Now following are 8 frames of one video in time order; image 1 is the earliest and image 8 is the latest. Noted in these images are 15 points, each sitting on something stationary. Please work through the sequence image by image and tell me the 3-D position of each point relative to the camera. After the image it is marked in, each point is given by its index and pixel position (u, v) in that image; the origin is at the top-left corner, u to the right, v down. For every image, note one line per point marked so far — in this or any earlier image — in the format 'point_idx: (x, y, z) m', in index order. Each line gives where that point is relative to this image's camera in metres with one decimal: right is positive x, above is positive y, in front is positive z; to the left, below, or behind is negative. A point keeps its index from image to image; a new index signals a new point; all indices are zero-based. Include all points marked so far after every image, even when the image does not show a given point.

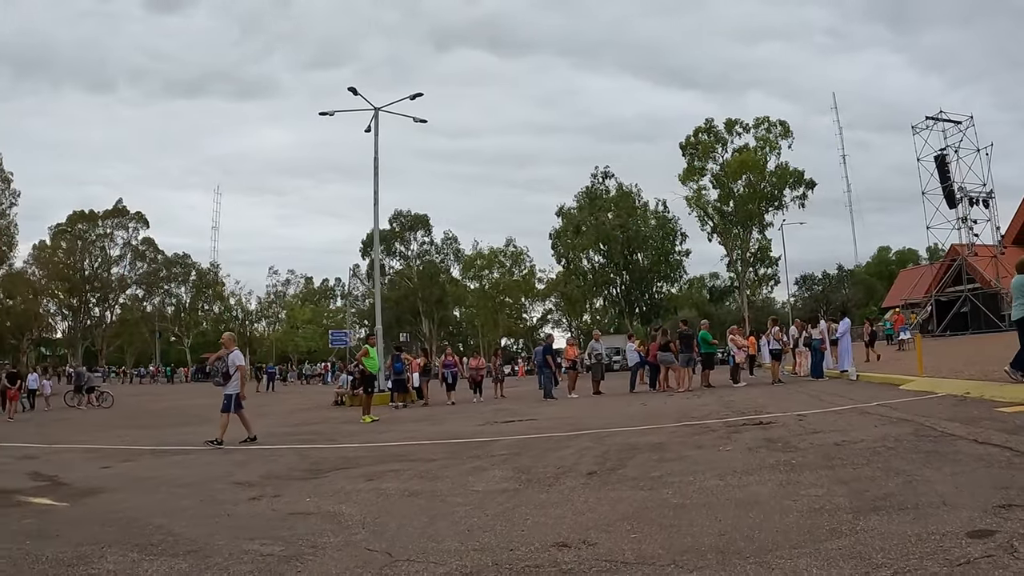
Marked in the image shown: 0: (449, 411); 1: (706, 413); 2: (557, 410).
0: (-0.9, -1.8, +20.0) m
1: (+1.8, -1.2, +12.8) m
2: (+0.6, -1.7, +18.1) m
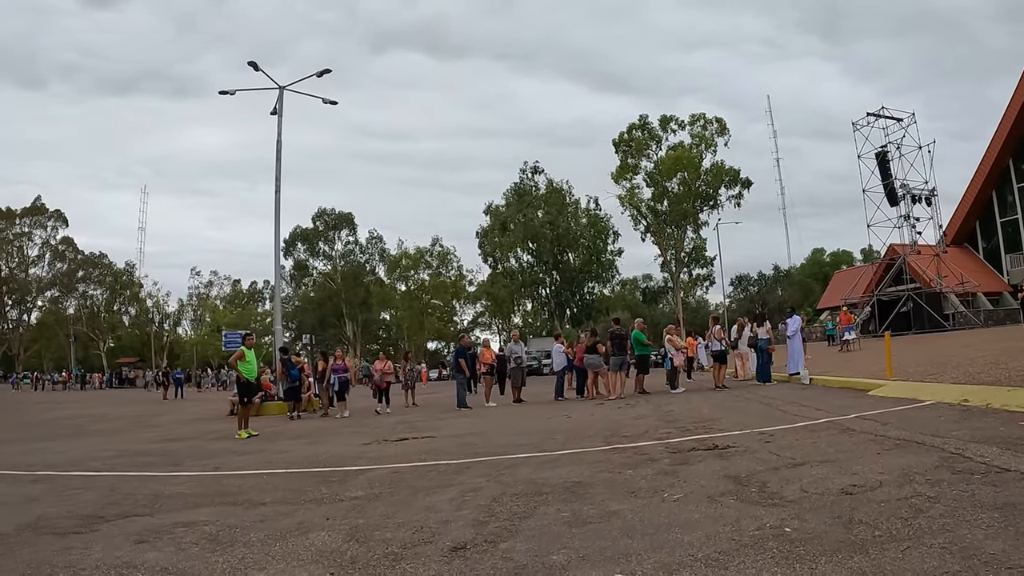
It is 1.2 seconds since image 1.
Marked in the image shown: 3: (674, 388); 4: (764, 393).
0: (-2.2, -1.7, +17.1) m
1: (+0.9, -1.1, +10.1) m
2: (-0.6, -1.6, +15.3) m
3: (+2.2, -1.4, +18.3) m
4: (+2.8, -1.2, +15.3) m
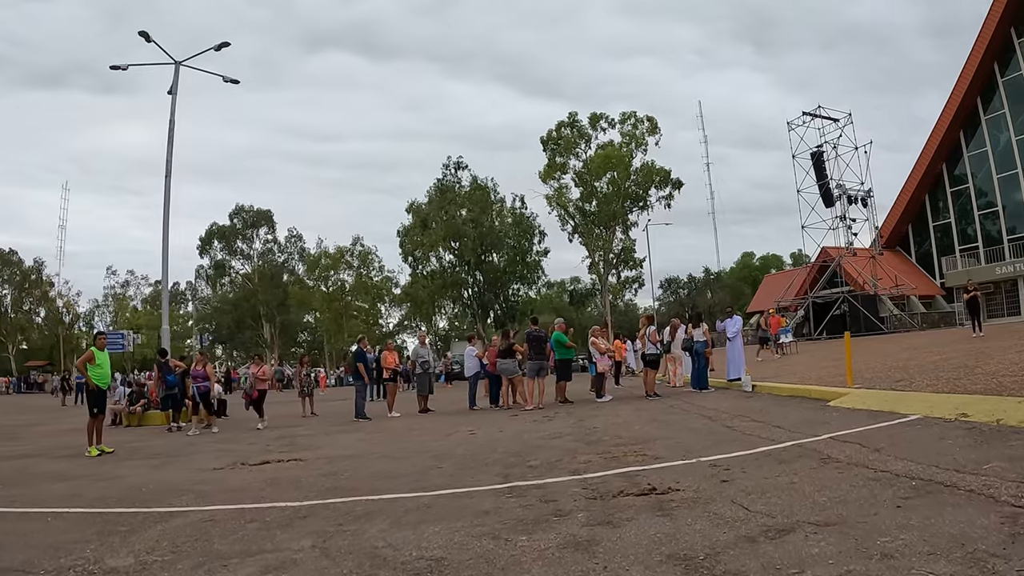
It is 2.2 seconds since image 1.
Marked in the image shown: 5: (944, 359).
0: (-3.3, -1.6, +14.6) m
1: (+0.2, -1.0, +7.8) m
2: (-1.6, -1.5, +12.9) m
3: (+1.1, -1.3, +16.0) m
4: (+1.8, -1.1, +13.1) m
5: (+4.7, -0.7, +14.8) m
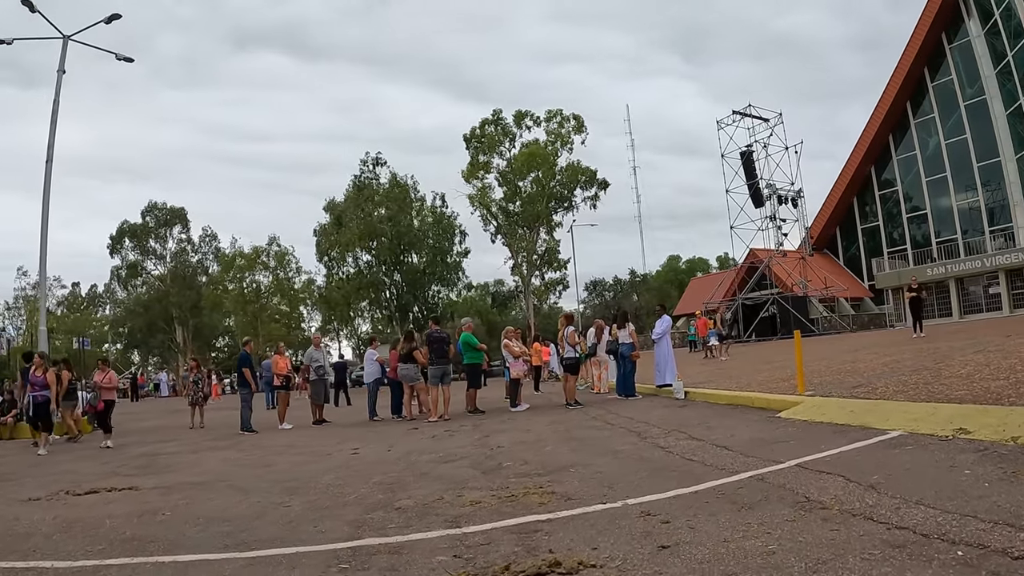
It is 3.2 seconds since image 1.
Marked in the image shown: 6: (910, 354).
0: (-4.2, -1.6, +12.6) m
1: (-0.4, -0.9, +6.0) m
2: (-2.4, -1.4, +11.0) m
3: (0.0, -1.3, +14.2) m
4: (+0.9, -1.0, +11.3) m
5: (+3.7, -0.7, +13.2) m
6: (+4.1, -0.6, +14.0) m
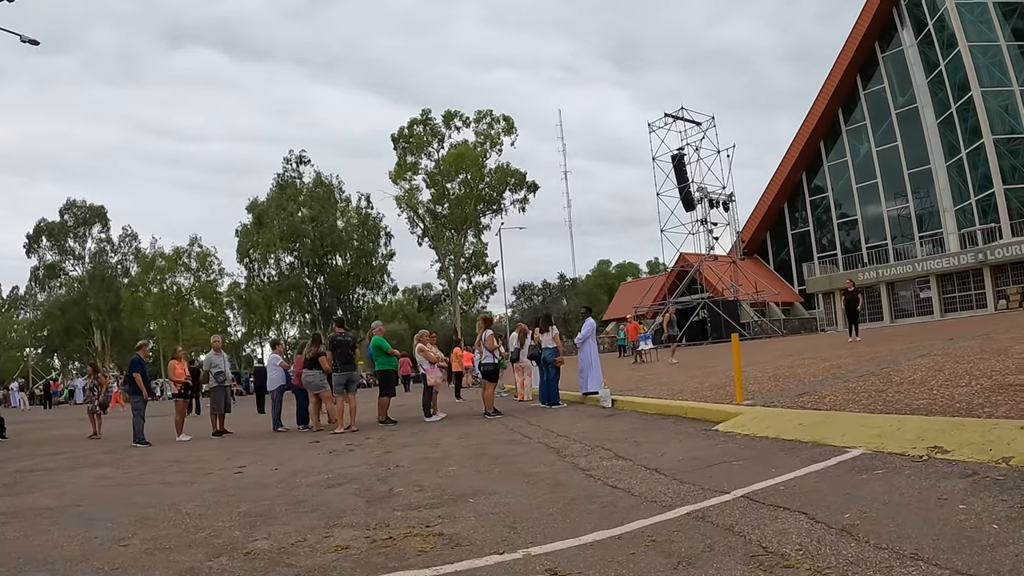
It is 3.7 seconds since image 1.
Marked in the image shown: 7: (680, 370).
0: (-5.0, -1.6, +11.3) m
1: (-0.8, -0.9, +4.9) m
2: (-3.1, -1.4, +9.8) m
3: (-0.8, -1.2, +13.1) m
4: (+0.3, -1.0, +10.3) m
5: (+3.0, -0.7, +12.3) m
6: (+3.3, -0.7, +13.1) m
7: (+2.1, -1.0, +16.8) m
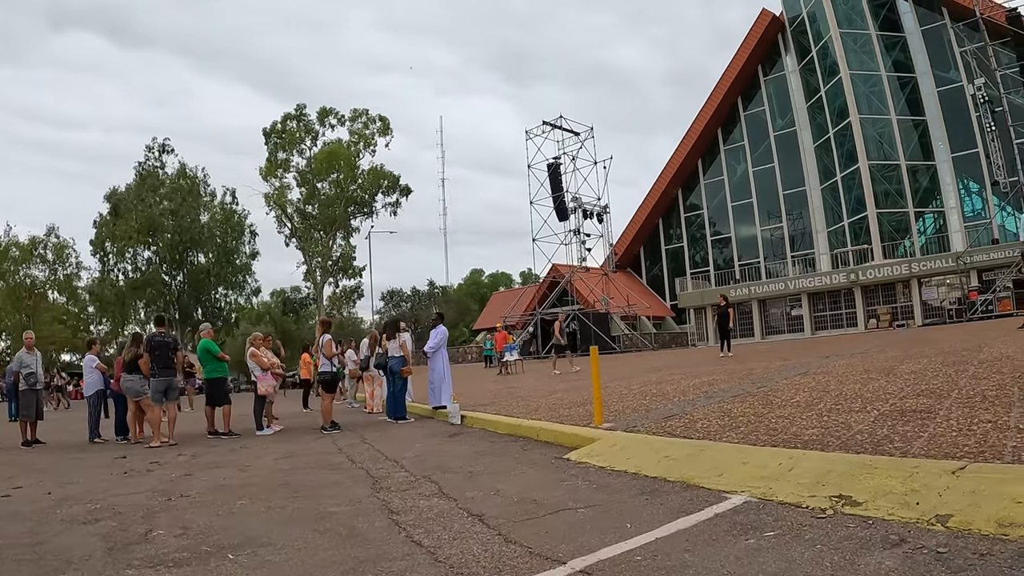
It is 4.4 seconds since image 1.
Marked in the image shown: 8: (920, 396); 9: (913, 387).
0: (-6.2, -1.4, +9.6) m
1: (-1.4, -0.8, +3.6) m
2: (-4.2, -1.3, +8.2) m
3: (-2.2, -1.2, +11.8) m
4: (-0.9, -1.0, +9.1) m
5: (+1.6, -0.8, +11.3) m
6: (+1.9, -0.8, +12.1) m
7: (+0.4, -1.1, +15.7) m
8: (+1.7, -0.5, +5.7) m
9: (+1.9, -0.5, +6.3) m
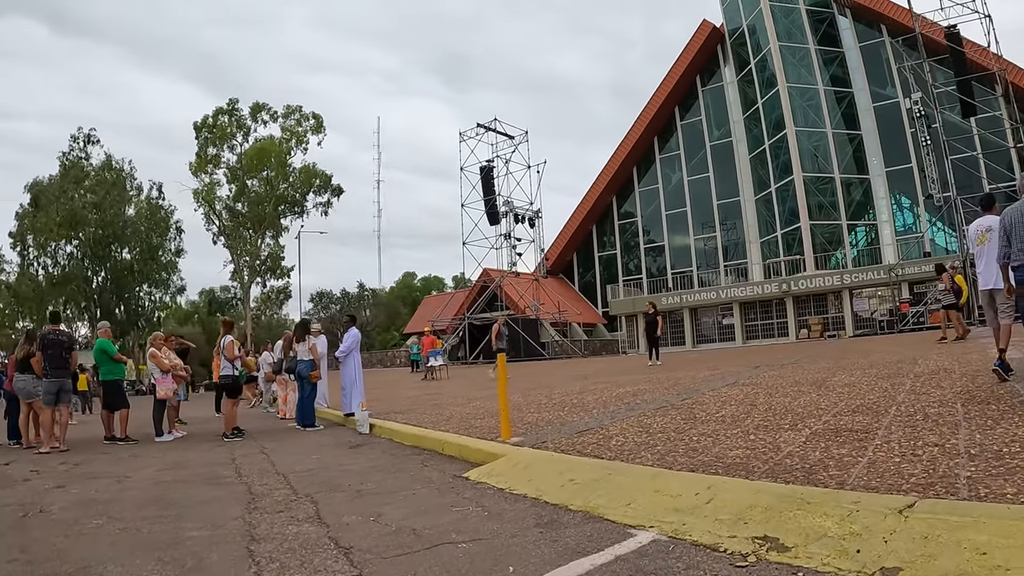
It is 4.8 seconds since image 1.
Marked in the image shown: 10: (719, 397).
0: (-6.8, -1.3, +8.7) m
1: (-1.7, -0.8, +2.9) m
2: (-4.7, -1.2, +7.4) m
3: (-2.9, -1.2, +11.1) m
4: (-1.4, -1.0, +8.4) m
5: (+1.0, -0.8, +10.8) m
6: (+1.2, -0.8, +11.6) m
7: (-0.5, -1.2, +15.1) m
8: (+1.3, -0.5, +5.1) m
9: (+1.5, -0.5, +5.9) m
10: (+1.2, -0.6, +7.3) m
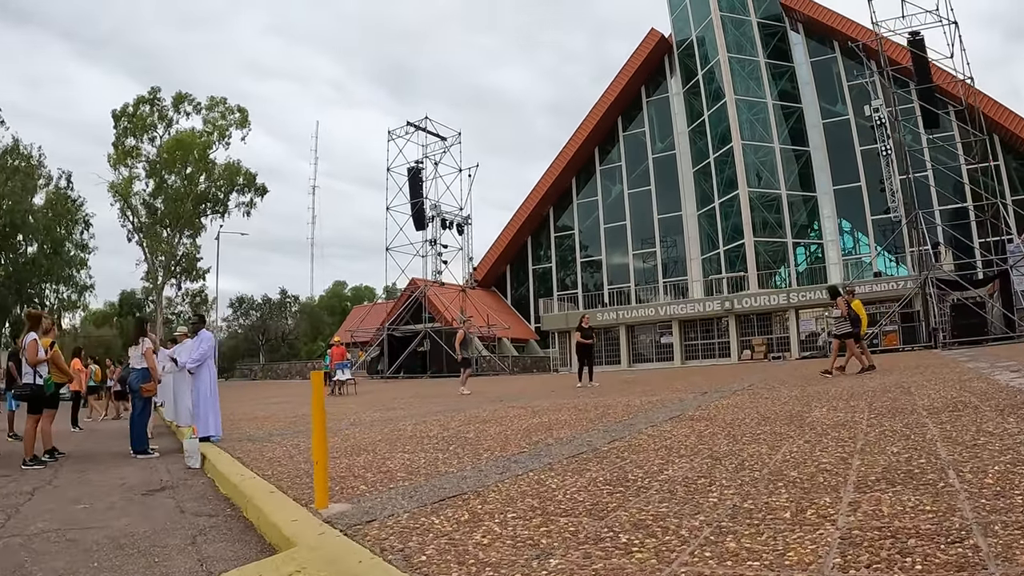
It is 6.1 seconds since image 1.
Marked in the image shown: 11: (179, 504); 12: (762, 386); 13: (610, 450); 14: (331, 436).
0: (-7.4, -1.1, +6.2) m
1: (-2.1, -0.6, +0.7) m
2: (-5.3, -1.0, +5.0) m
3: (-3.6, -1.1, +8.8) m
4: (-2.1, -0.9, +6.2) m
5: (+0.2, -0.8, +8.6) m
6: (+0.4, -0.8, +9.5) m
7: (-1.5, -1.2, +12.9) m
8: (+0.9, -0.4, +3.0) m
9: (+1.0, -0.5, +3.7) m
10: (+0.6, -0.6, +5.2) m
11: (-1.3, -0.8, +5.3) m
12: (+1.9, -0.8, +10.3) m
13: (+0.4, -0.6, +4.8) m
14: (-1.1, -0.9, +8.1) m
